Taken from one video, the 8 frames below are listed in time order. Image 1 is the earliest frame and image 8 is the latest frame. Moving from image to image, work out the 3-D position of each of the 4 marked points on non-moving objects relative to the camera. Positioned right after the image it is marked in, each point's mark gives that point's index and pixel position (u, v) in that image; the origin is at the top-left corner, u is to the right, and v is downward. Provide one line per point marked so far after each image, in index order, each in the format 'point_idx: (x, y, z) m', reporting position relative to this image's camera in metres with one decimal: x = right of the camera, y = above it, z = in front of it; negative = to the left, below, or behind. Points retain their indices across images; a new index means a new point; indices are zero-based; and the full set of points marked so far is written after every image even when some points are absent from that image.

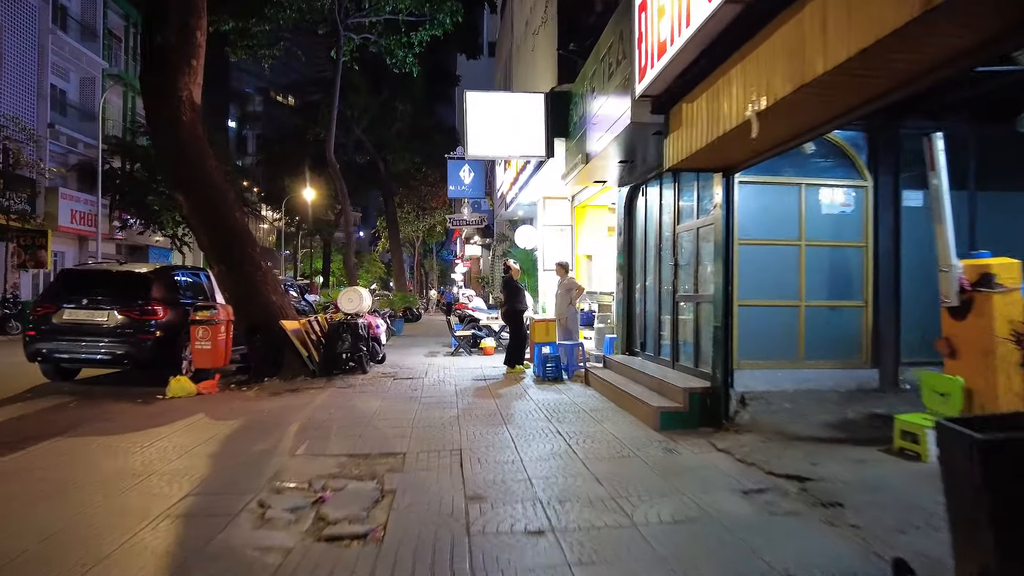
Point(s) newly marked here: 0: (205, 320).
0: (-4.7, -0.5, +10.0) m
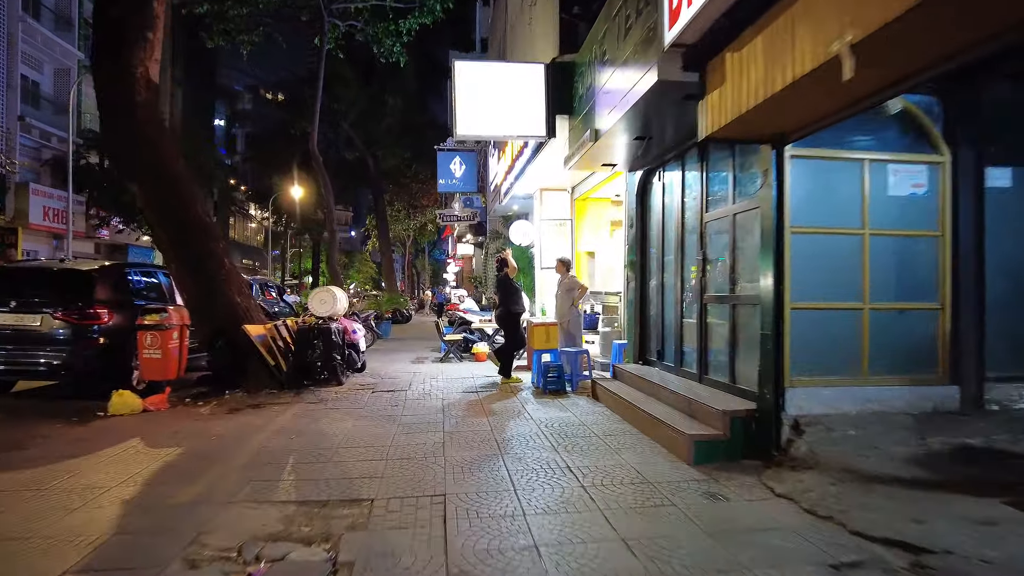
0: (-4.7, -0.5, +8.6) m
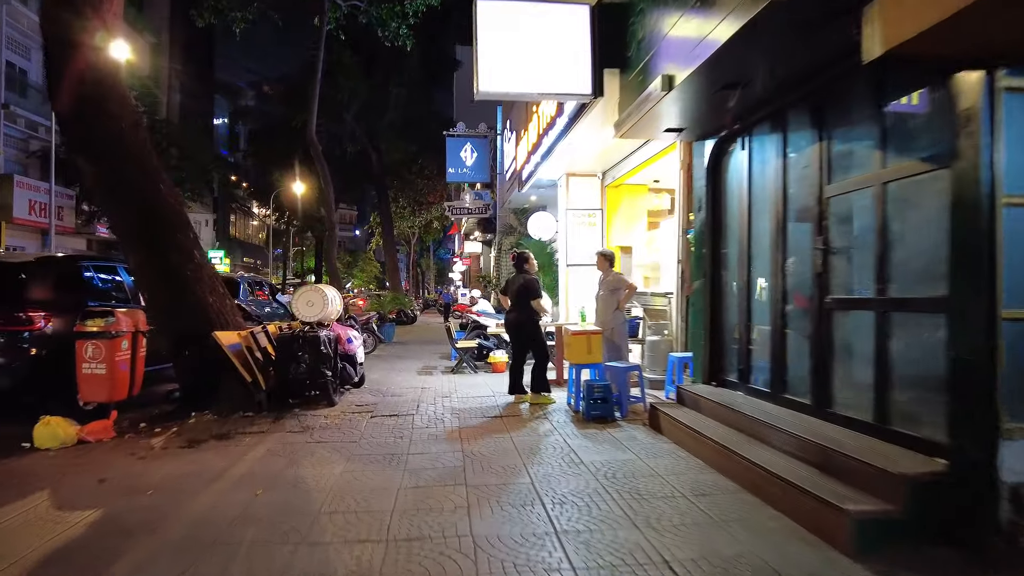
0: (-4.3, -0.5, +6.9) m
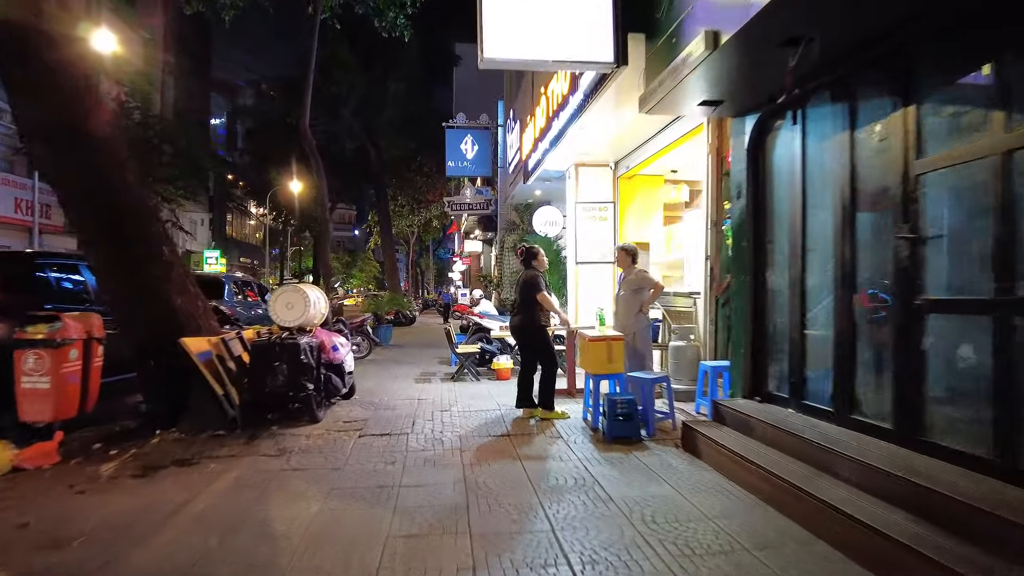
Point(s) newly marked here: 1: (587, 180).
0: (-4.3, -0.5, +5.9) m
1: (+1.3, +1.9, +11.6) m
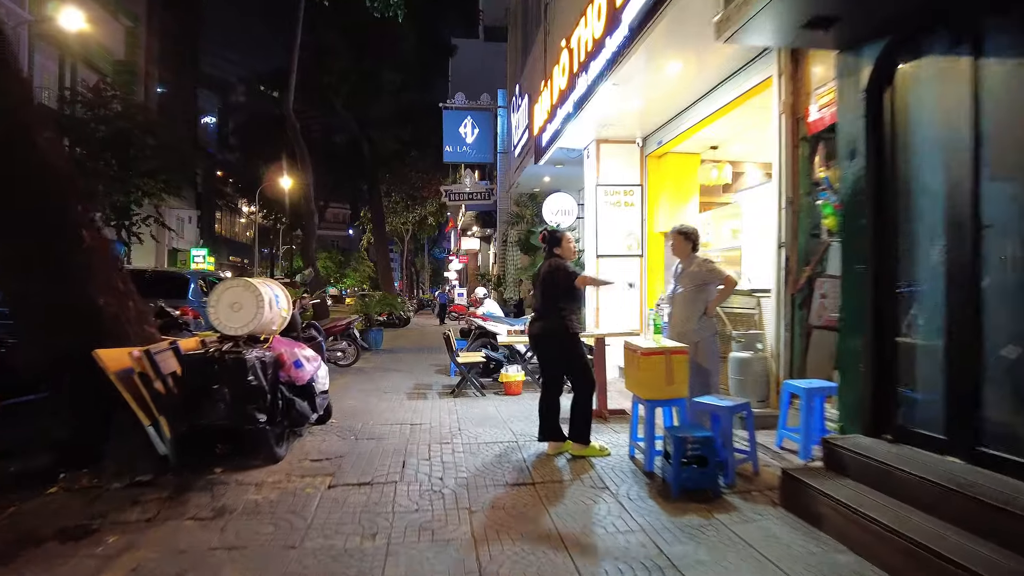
0: (-4.1, -0.4, +4.2) m
1: (+1.5, +2.0, +10.0) m
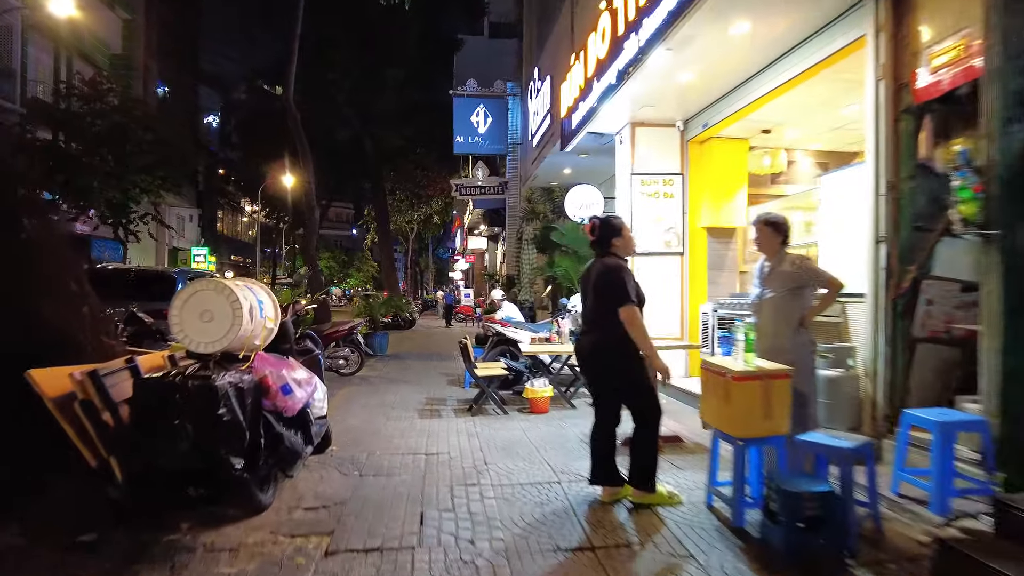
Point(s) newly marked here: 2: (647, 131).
0: (-3.8, -0.4, +3.1) m
1: (+1.8, +1.9, +8.8) m
2: (+1.8, +2.1, +8.8) m
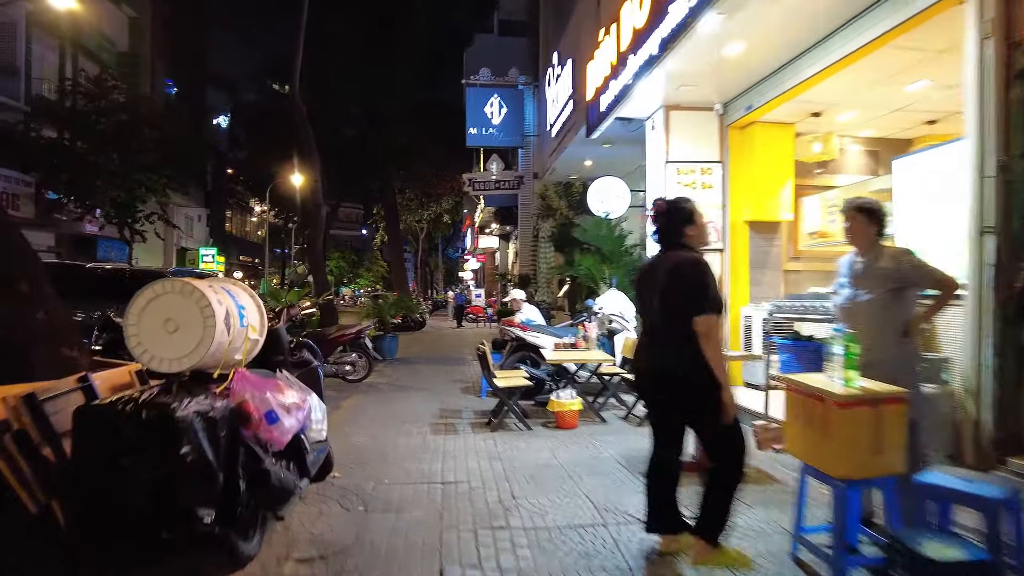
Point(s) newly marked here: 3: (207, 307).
0: (-3.6, -0.5, +2.4) m
1: (+2.1, +1.9, +8.0) m
2: (+2.1, +2.1, +8.0) m
3: (-1.4, -0.1, +3.1) m
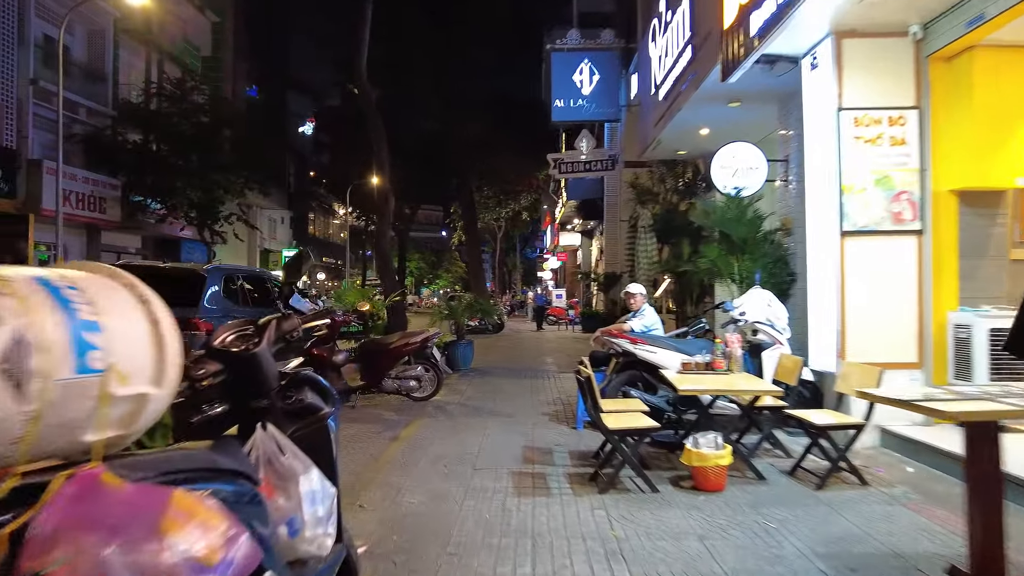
0: (-3.2, -0.5, +0.8) m
1: (+3.0, +1.9, +5.7) m
2: (+3.0, +2.1, +5.7) m
3: (-1.0, -0.1, +1.2) m
